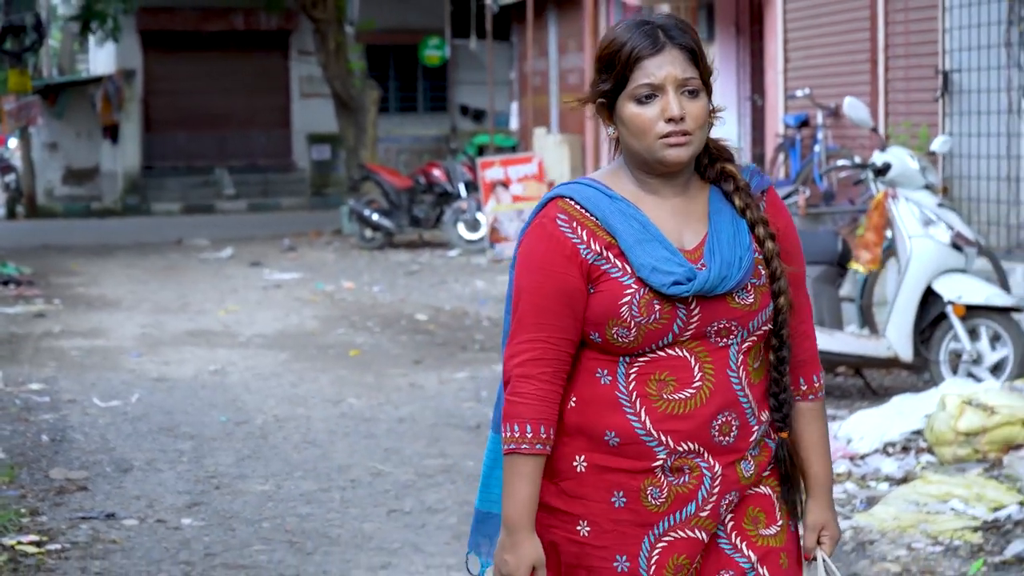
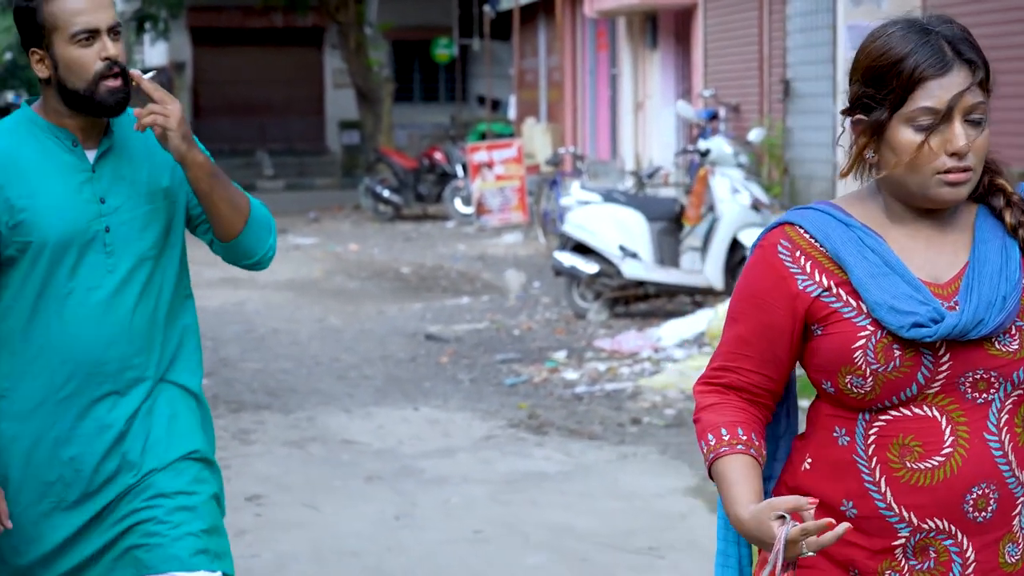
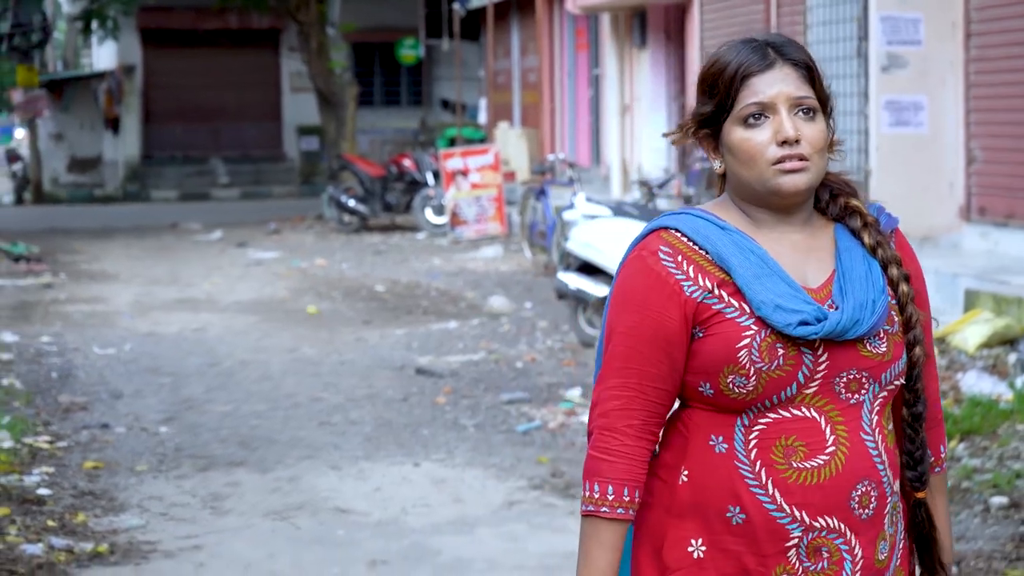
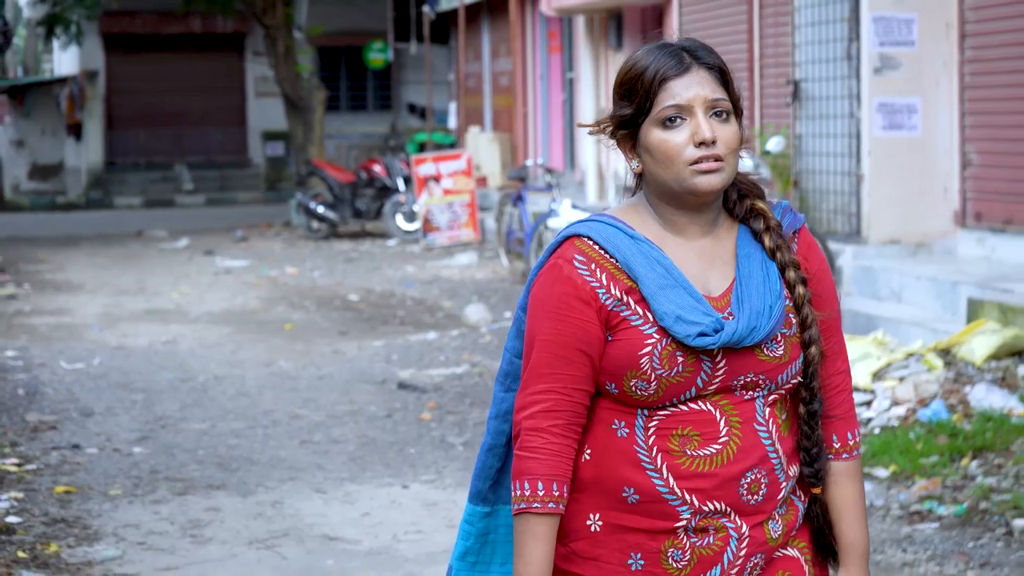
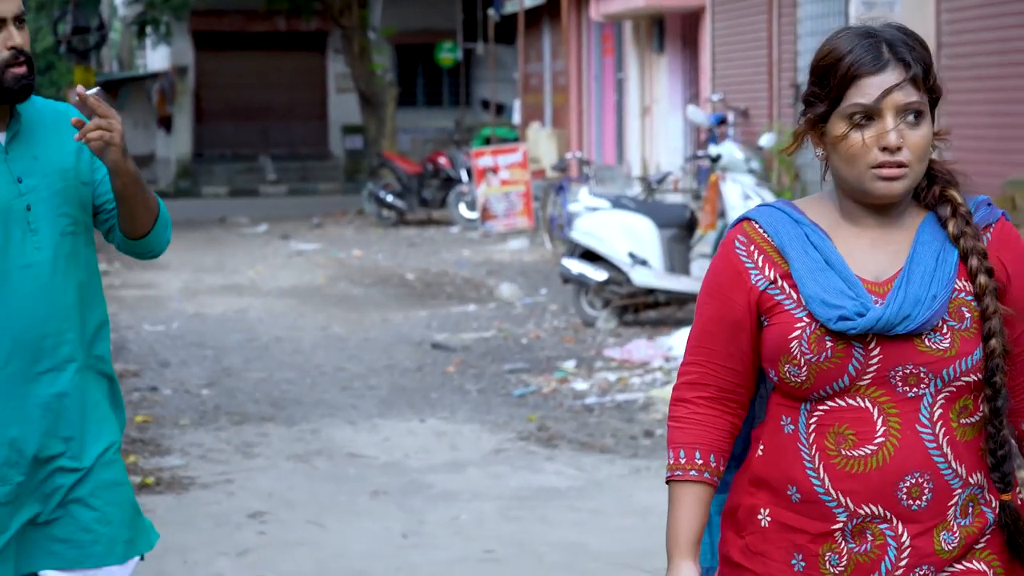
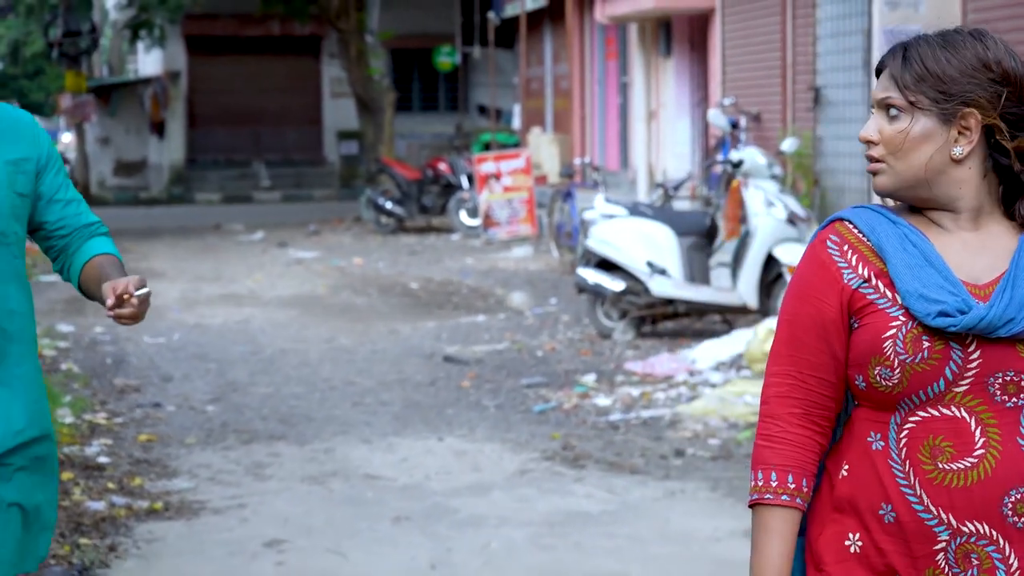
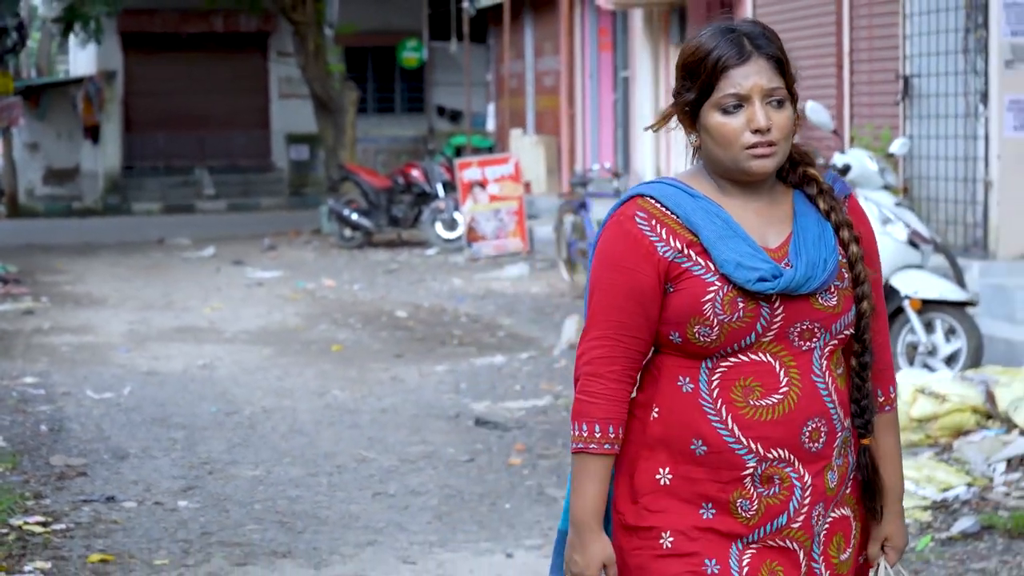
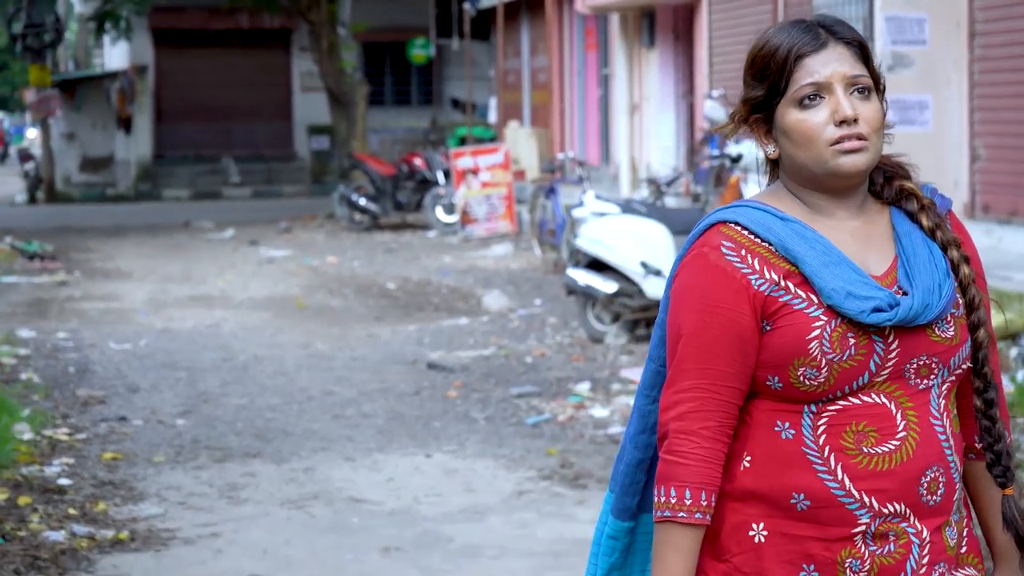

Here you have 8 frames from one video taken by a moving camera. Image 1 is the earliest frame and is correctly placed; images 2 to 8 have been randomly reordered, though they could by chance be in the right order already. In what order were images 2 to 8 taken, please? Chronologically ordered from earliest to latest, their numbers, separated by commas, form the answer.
7, 4, 3, 8, 6, 5, 2
